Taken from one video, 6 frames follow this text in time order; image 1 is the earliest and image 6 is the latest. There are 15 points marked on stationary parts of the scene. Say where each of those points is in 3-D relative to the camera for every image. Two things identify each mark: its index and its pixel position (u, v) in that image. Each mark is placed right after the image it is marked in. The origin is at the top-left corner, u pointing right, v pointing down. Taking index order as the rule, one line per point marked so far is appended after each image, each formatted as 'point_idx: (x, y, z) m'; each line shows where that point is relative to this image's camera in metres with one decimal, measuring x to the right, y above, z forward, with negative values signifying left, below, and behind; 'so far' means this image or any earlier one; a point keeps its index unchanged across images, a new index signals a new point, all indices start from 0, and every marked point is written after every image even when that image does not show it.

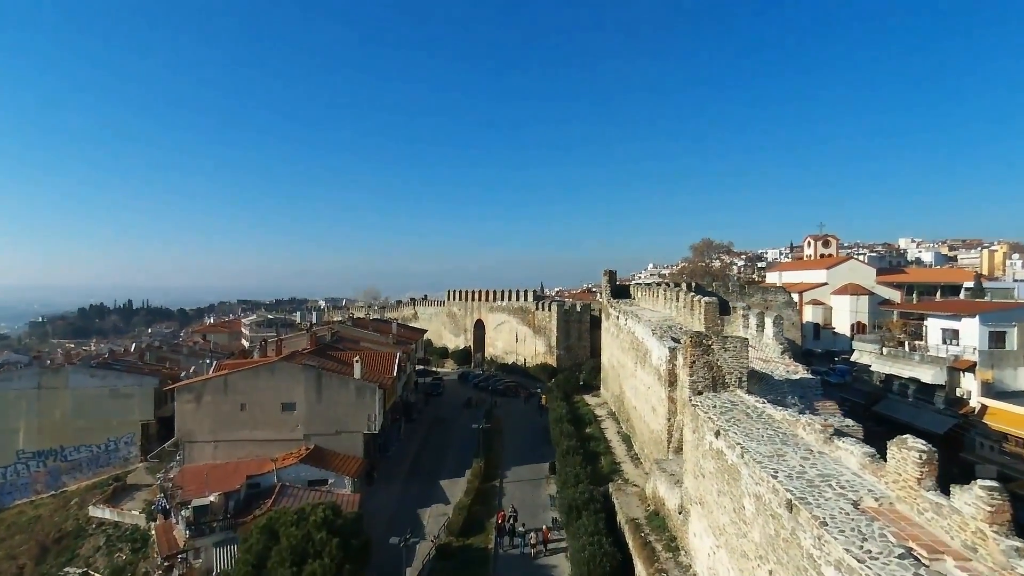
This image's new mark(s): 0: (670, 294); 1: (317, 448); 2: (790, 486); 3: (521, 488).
0: (+4.7, -0.2, +18.3) m
1: (-5.6, -4.6, +17.7) m
2: (+2.9, -2.1, +6.6) m
3: (+0.3, -5.7, +17.8) m
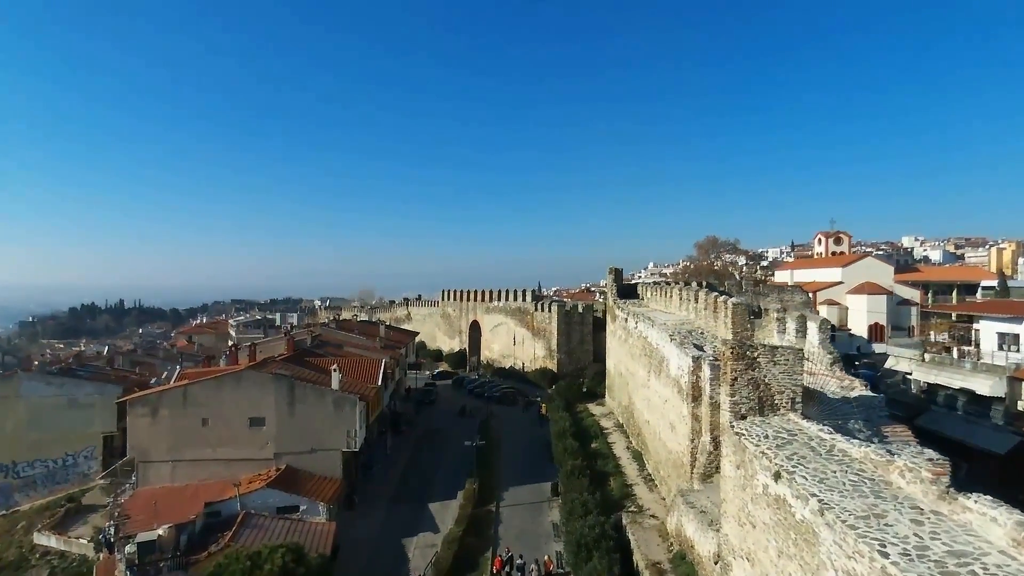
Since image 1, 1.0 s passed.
0: (+4.6, -0.2, +16.3) m
1: (-5.6, -4.6, +15.7) m
2: (+2.9, -2.1, +4.6) m
3: (+0.2, -5.7, +15.8) m
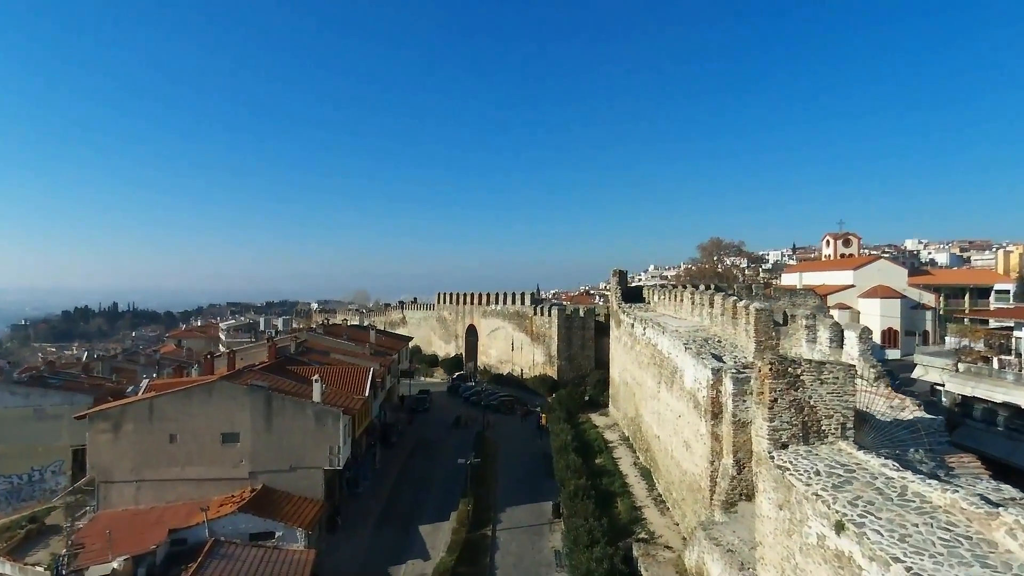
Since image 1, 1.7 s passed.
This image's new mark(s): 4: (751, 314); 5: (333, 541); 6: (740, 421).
0: (+4.6, -0.3, +14.9) m
1: (-5.7, -4.7, +14.3) m
2: (+2.9, -2.1, +3.2) m
3: (+0.2, -5.8, +14.4) m
4: (+4.6, -0.5, +12.0) m
5: (-4.3, -6.0, +14.8) m
6: (+3.9, -2.3, +10.6) m
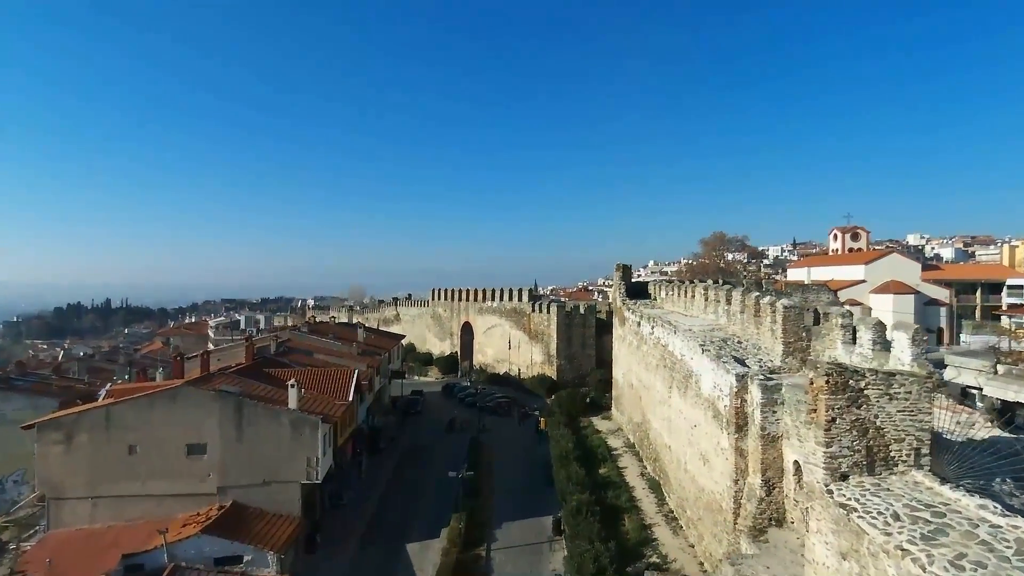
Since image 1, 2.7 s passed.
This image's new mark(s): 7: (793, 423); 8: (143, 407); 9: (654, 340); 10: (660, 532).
0: (+4.5, -0.2, +13.6) m
1: (-5.8, -4.6, +12.9) m
2: (+2.9, -2.1, +1.8) m
3: (+0.1, -5.7, +13.0) m
4: (+4.5, -0.4, +10.6) m
5: (-4.3, -5.9, +13.4) m
6: (+3.8, -2.2, +9.2) m
7: (+4.0, -1.9, +8.8) m
8: (-7.6, -2.5, +12.9) m
9: (+3.5, -1.3, +15.4) m
10: (+3.0, -4.9, +12.5) m
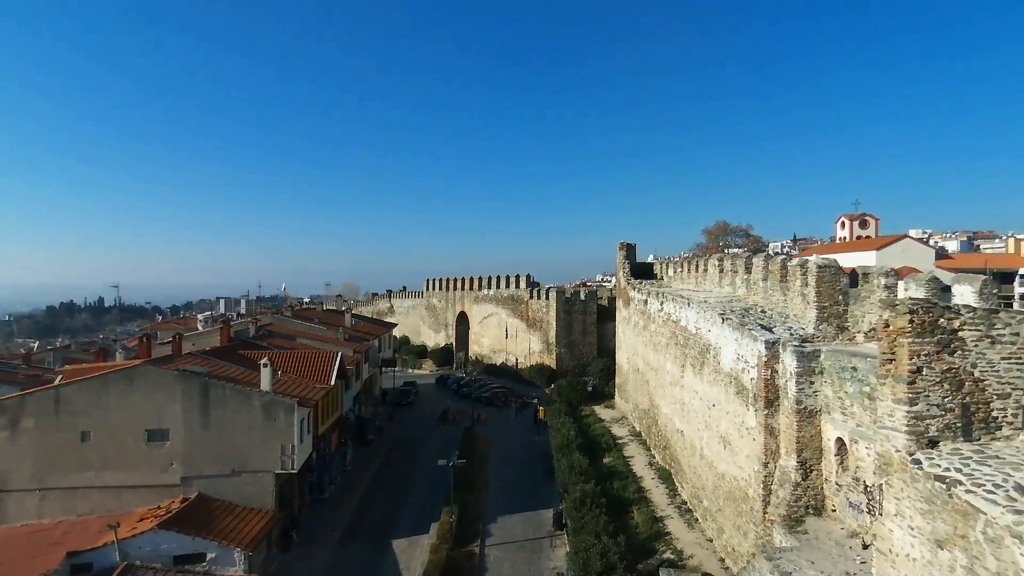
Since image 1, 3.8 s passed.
0: (+4.4, +0.5, +12.3) m
1: (-5.8, -4.0, +11.6) m
2: (+2.8, -1.4, +0.6) m
3: (0.0, -5.1, +11.7) m
4: (+4.4, +0.2, +9.3) m
5: (-4.4, -5.3, +12.1) m
6: (+3.7, -1.6, +7.9) m
7: (+3.9, -1.3, +7.5) m
8: (-7.7, -1.9, +11.6) m
9: (+3.4, -0.7, +14.1) m
10: (+2.9, -4.2, +11.2) m
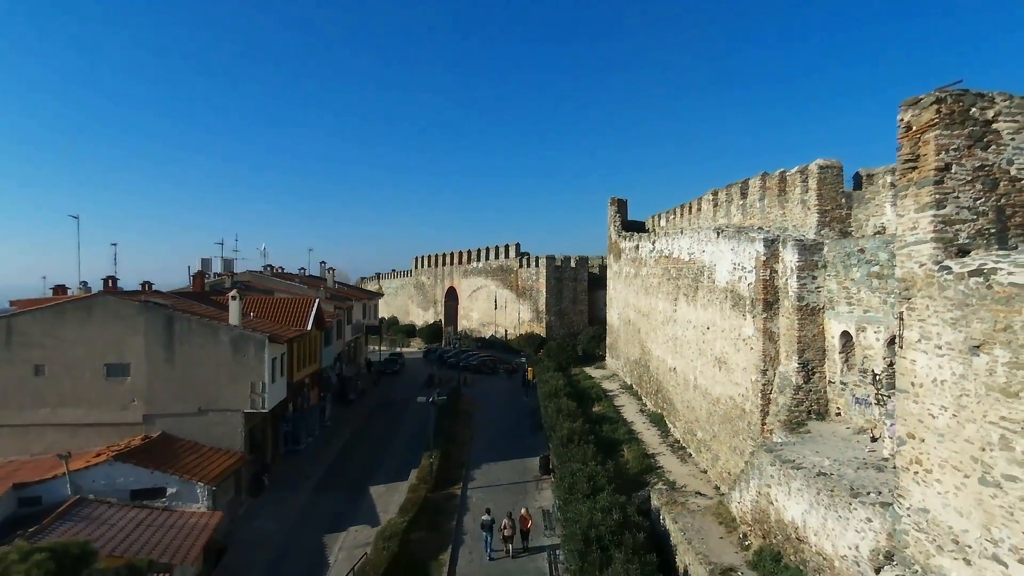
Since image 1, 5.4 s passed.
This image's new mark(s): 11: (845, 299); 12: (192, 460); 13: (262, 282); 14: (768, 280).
0: (+4.1, +1.8, +11.7) m
1: (-6.1, -2.6, +10.9) m
2: (+2.7, -0.1, -0.1) m
3: (-0.3, -3.8, +11.1) m
4: (+4.2, +1.6, +8.7) m
5: (-4.7, -4.0, +11.4) m
6: (+3.5, -0.2, +7.3) m
7: (+3.7, 0.0, +6.9) m
8: (-8.0, -0.5, +10.8) m
9: (+3.1, +0.7, +13.5) m
10: (+2.6, -2.9, +10.6) m
11: (+3.7, -0.1, +6.9) m
12: (-5.4, -2.9, +10.6) m
13: (-7.4, +0.2, +18.5) m
14: (+3.2, +0.1, +7.8) m
